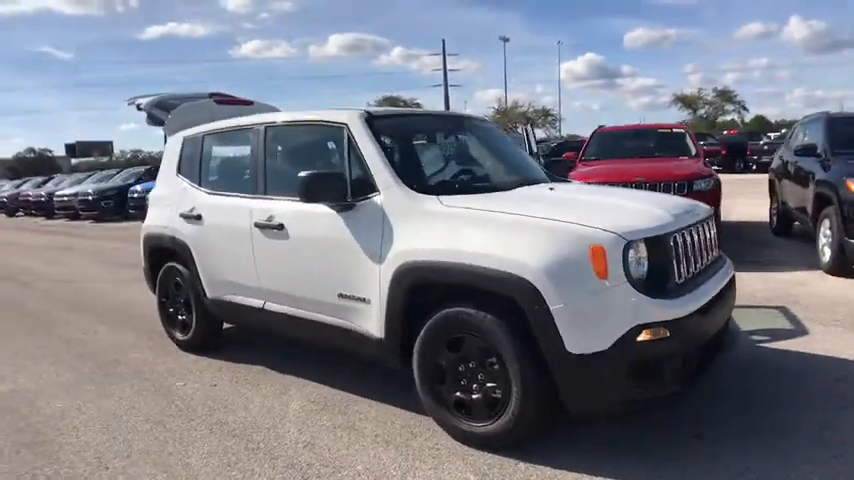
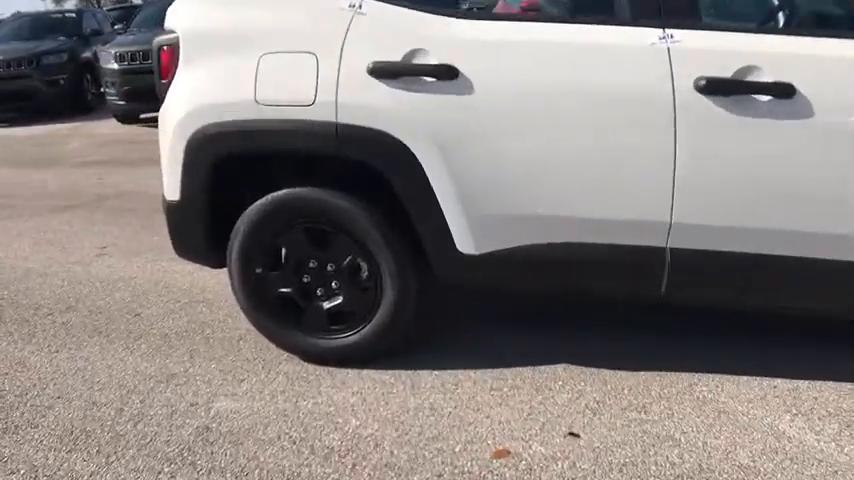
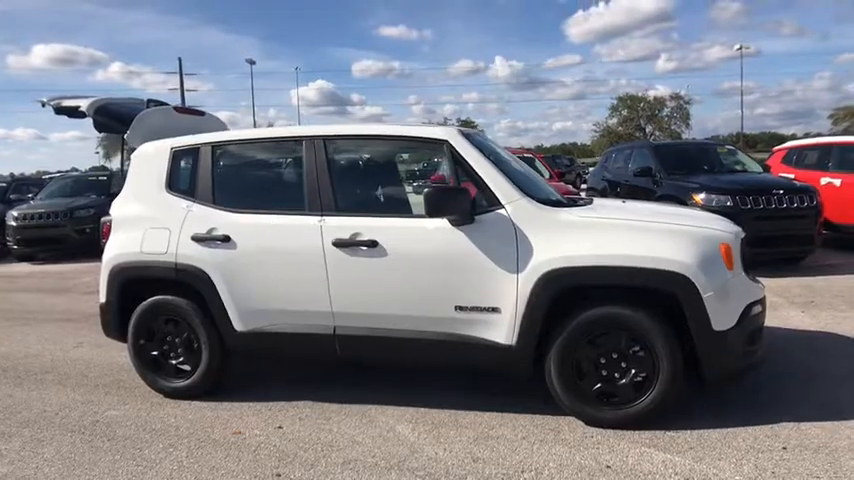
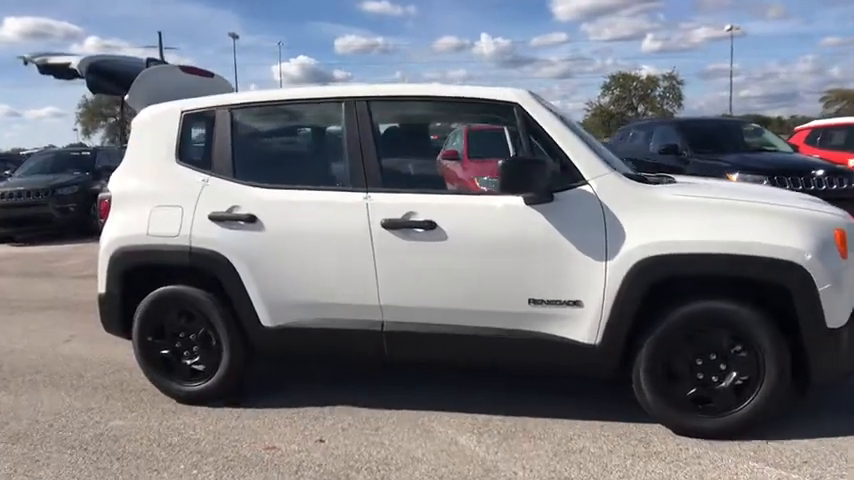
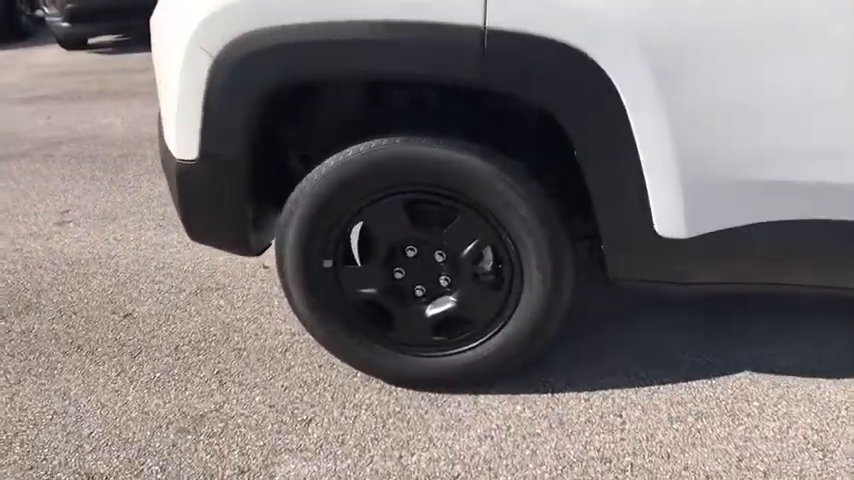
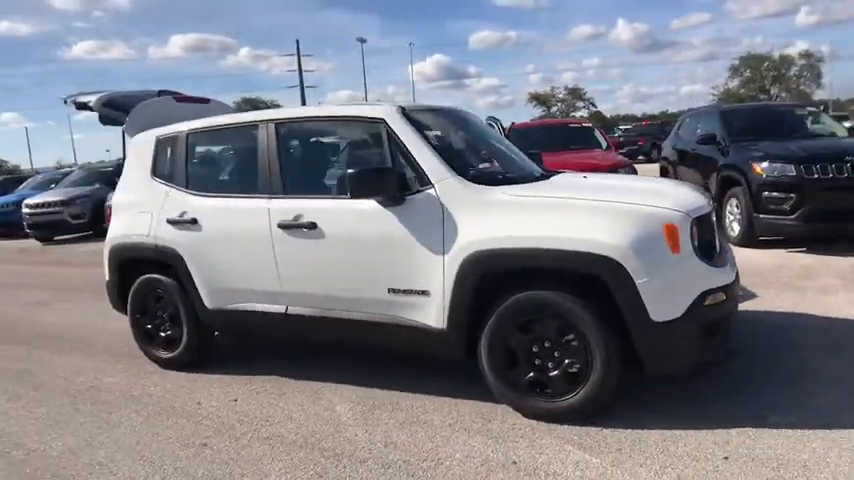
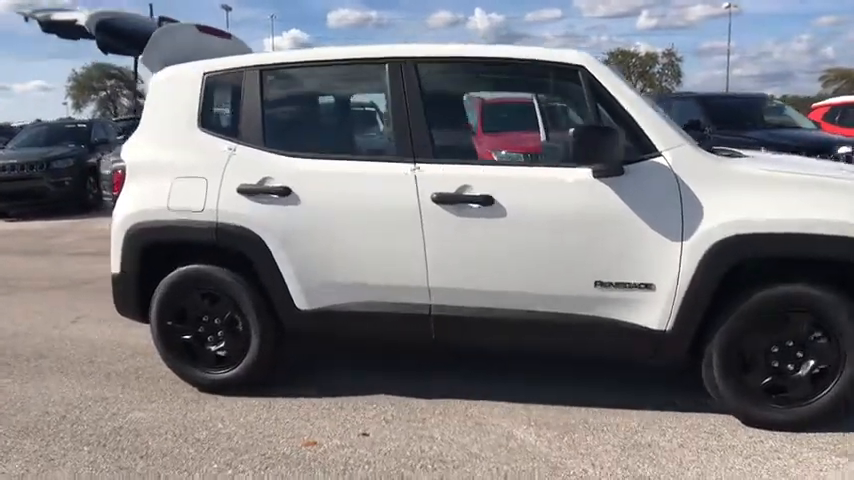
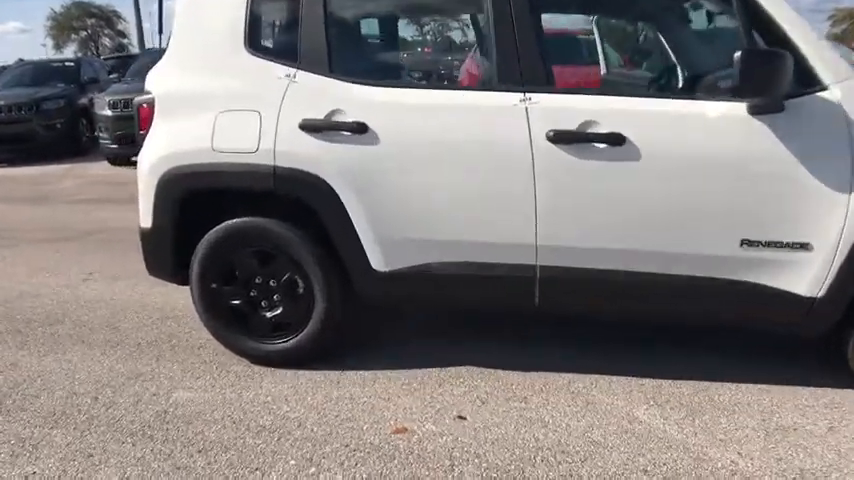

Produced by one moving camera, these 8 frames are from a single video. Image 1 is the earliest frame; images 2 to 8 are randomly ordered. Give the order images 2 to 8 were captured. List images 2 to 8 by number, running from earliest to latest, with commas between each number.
6, 3, 4, 7, 8, 2, 5
